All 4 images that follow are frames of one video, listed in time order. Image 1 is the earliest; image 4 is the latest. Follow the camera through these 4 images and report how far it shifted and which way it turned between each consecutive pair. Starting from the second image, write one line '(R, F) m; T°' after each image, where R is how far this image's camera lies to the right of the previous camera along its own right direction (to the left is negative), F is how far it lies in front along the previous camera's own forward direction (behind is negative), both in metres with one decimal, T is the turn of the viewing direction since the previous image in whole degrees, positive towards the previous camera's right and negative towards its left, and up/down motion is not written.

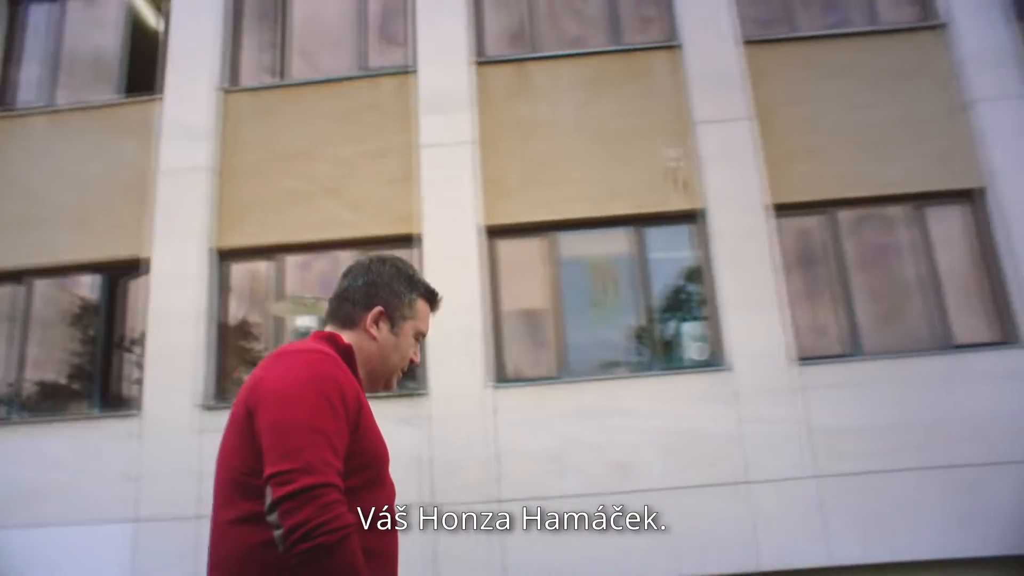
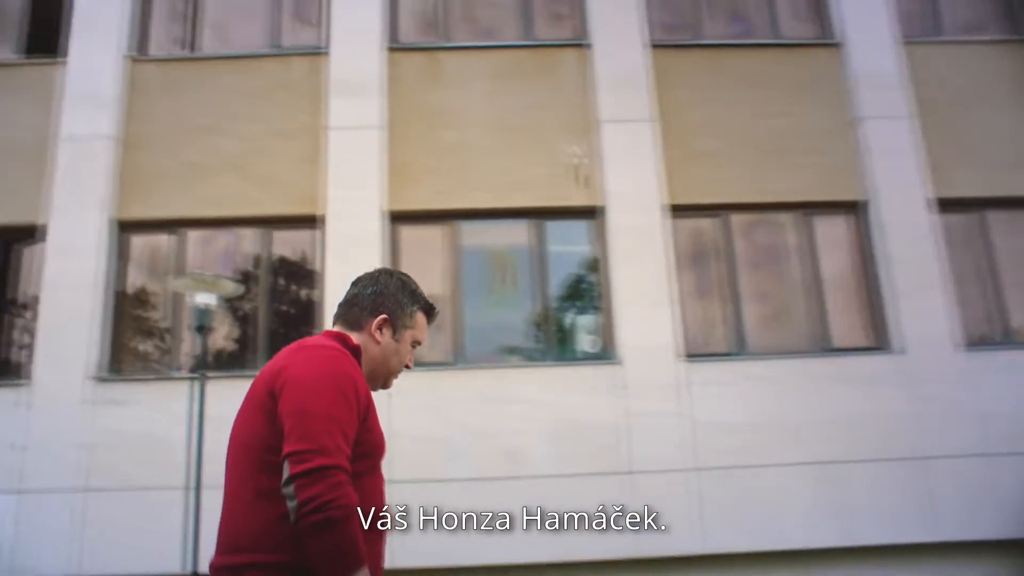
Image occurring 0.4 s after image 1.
(-0.1, -0.1) m; +6°
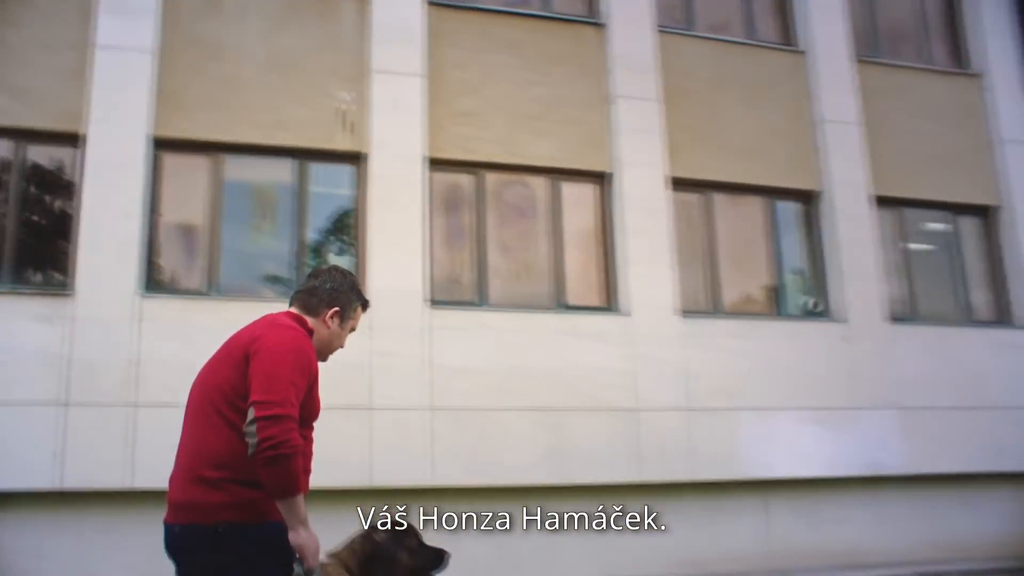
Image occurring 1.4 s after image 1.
(-1.4, +0.2) m; +22°
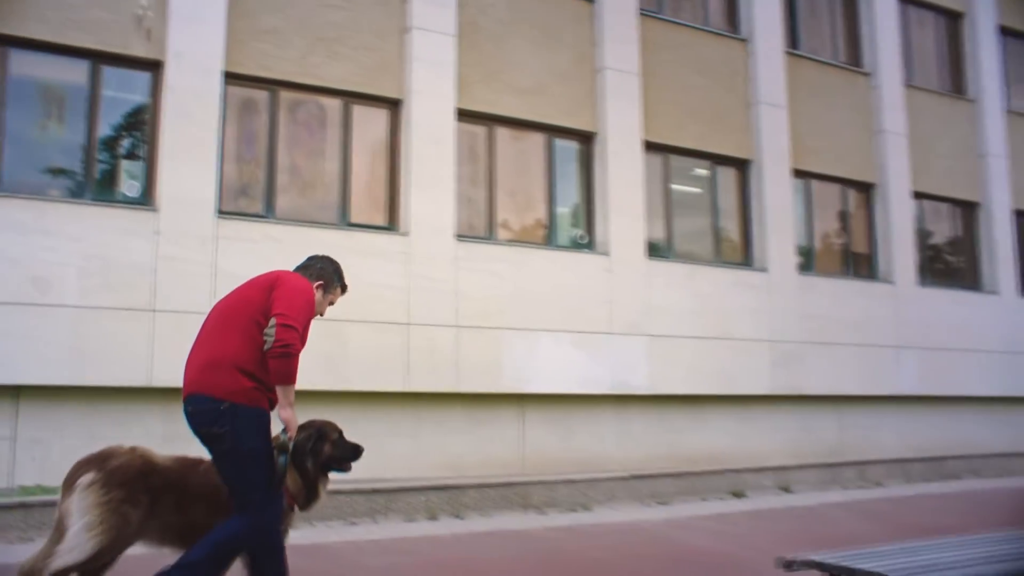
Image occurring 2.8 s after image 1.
(+0.1, -0.7) m; +11°
